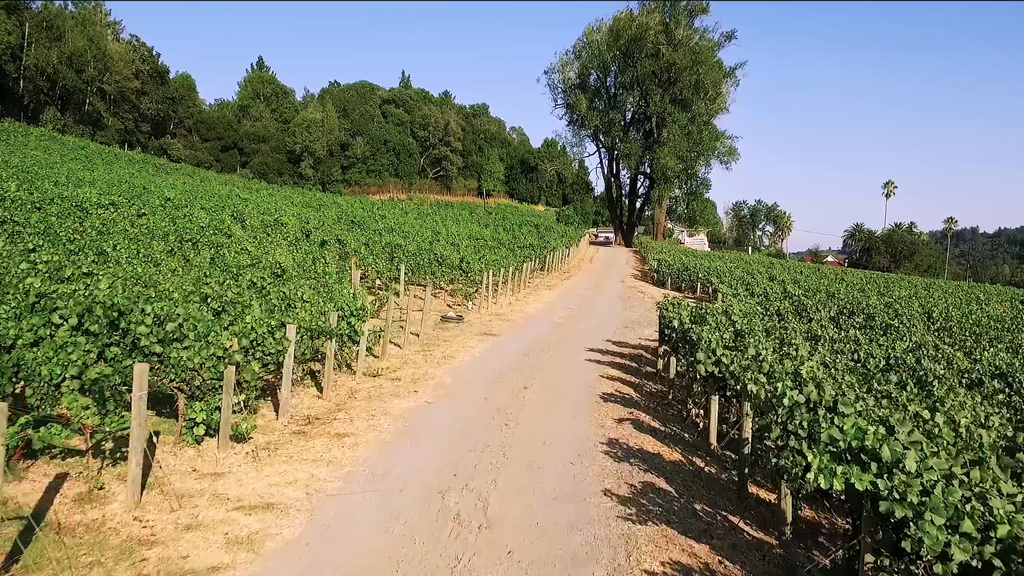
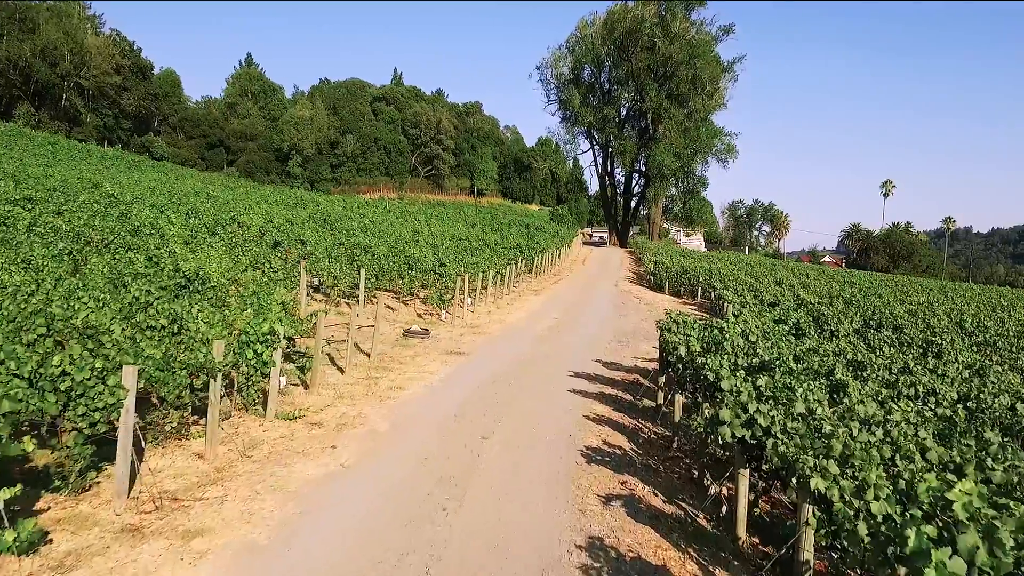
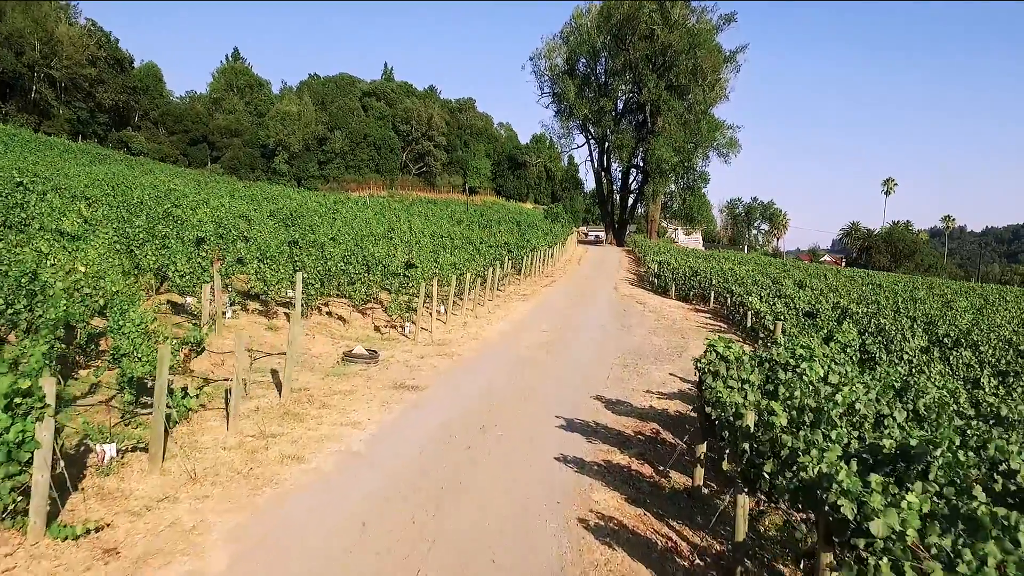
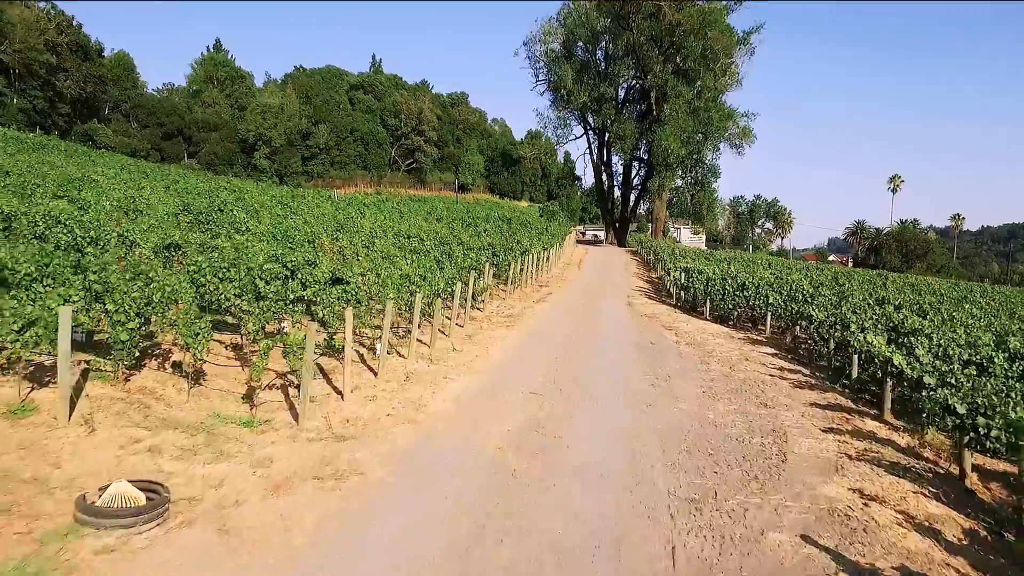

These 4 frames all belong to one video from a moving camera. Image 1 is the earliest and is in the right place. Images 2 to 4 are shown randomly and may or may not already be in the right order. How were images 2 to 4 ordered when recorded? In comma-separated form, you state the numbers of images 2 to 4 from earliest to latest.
2, 3, 4
